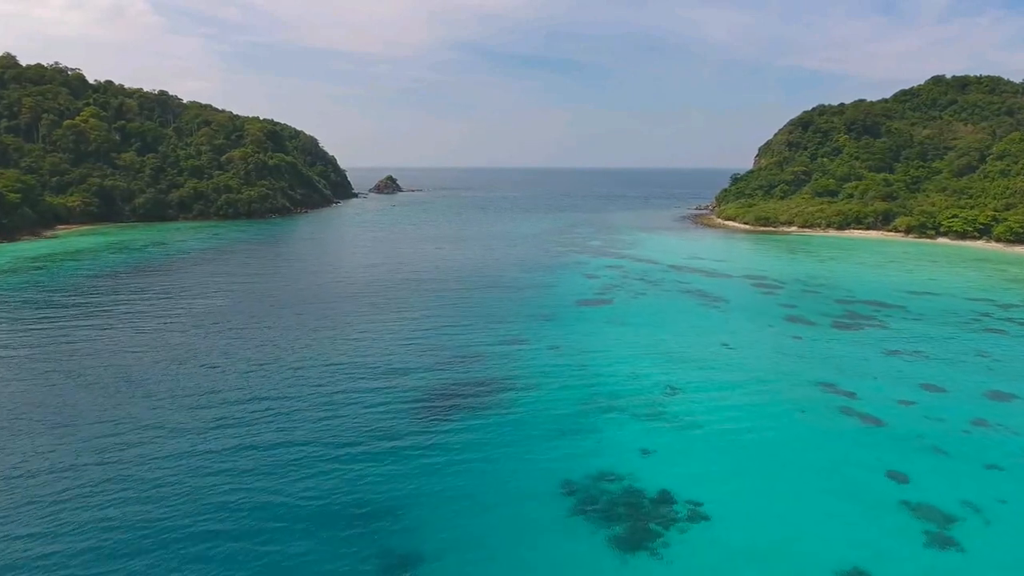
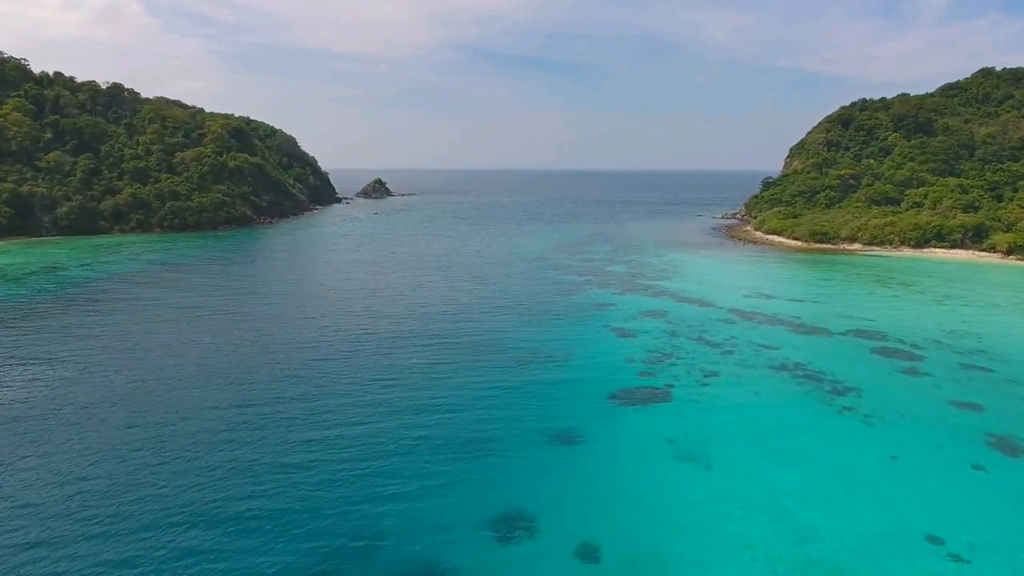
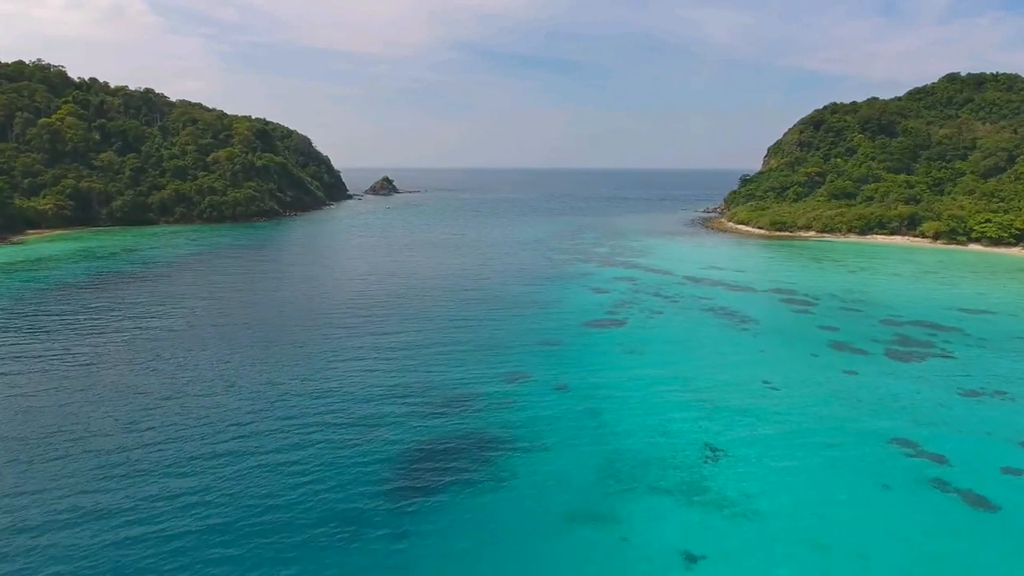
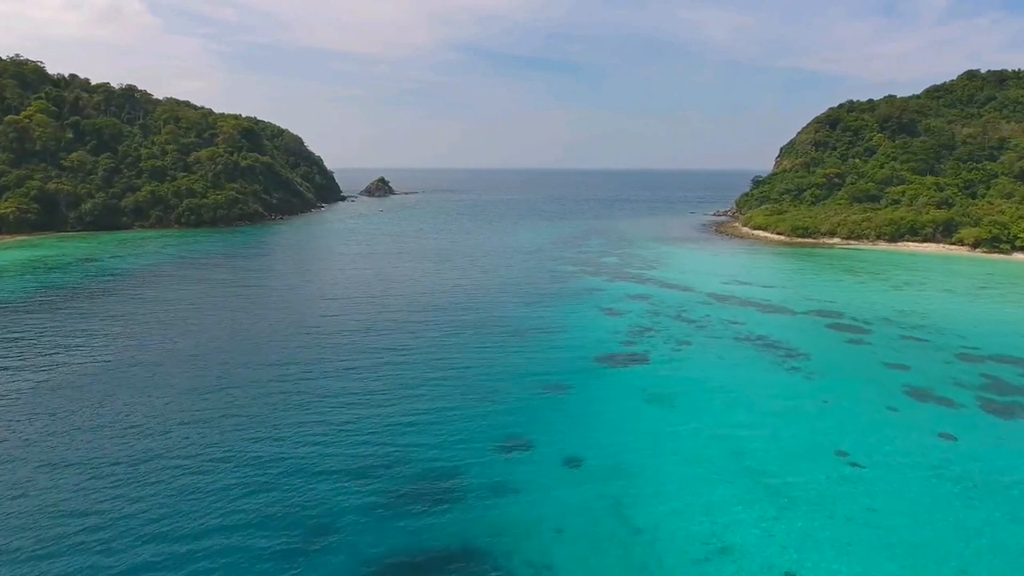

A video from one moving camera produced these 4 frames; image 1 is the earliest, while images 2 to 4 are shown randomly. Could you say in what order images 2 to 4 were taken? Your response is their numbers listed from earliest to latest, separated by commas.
3, 4, 2
